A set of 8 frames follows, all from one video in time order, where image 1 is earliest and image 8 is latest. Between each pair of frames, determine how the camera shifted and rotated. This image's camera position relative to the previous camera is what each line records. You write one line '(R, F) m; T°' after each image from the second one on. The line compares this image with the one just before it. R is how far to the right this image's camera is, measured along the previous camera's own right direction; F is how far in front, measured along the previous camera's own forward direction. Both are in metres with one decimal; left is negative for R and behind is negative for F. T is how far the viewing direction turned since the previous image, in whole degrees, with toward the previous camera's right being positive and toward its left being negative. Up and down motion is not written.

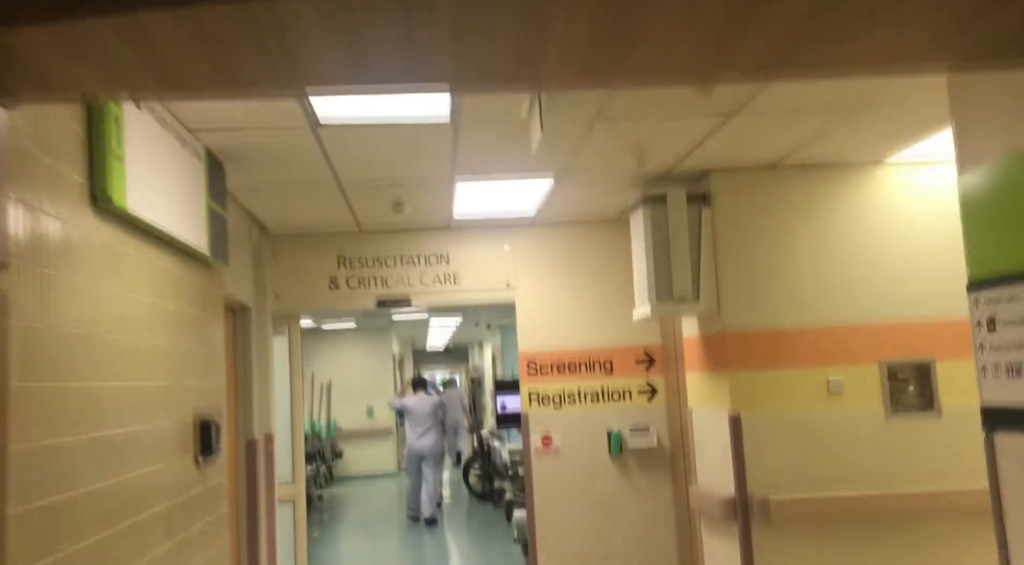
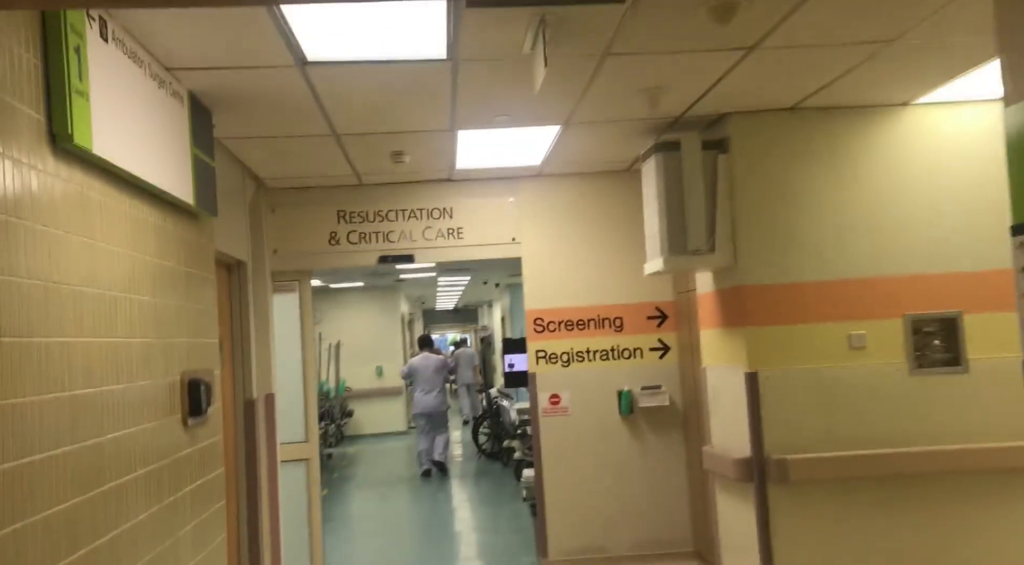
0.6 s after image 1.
(0.0, +0.2) m; -1°
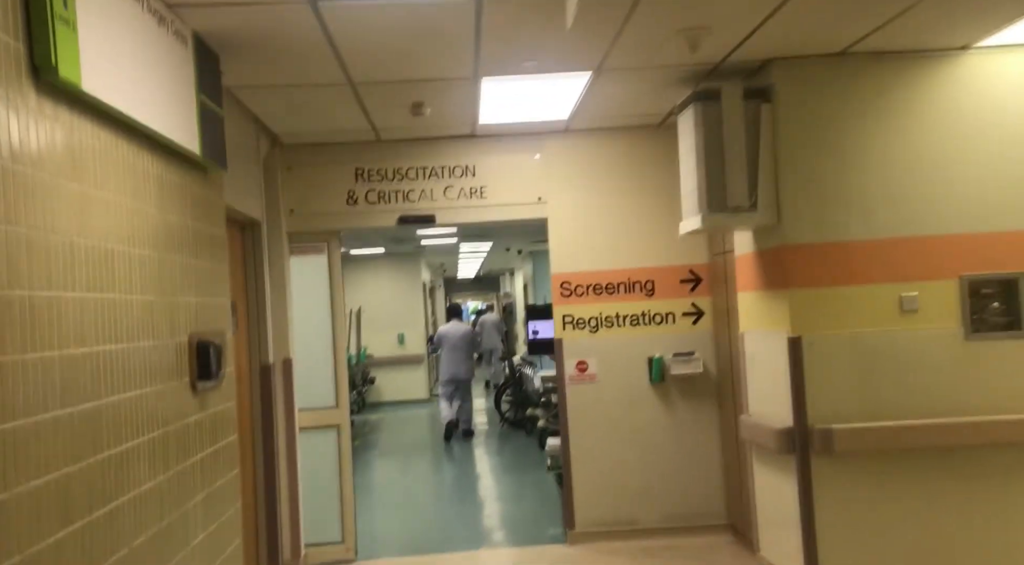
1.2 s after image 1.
(0.0, +0.3) m; -1°
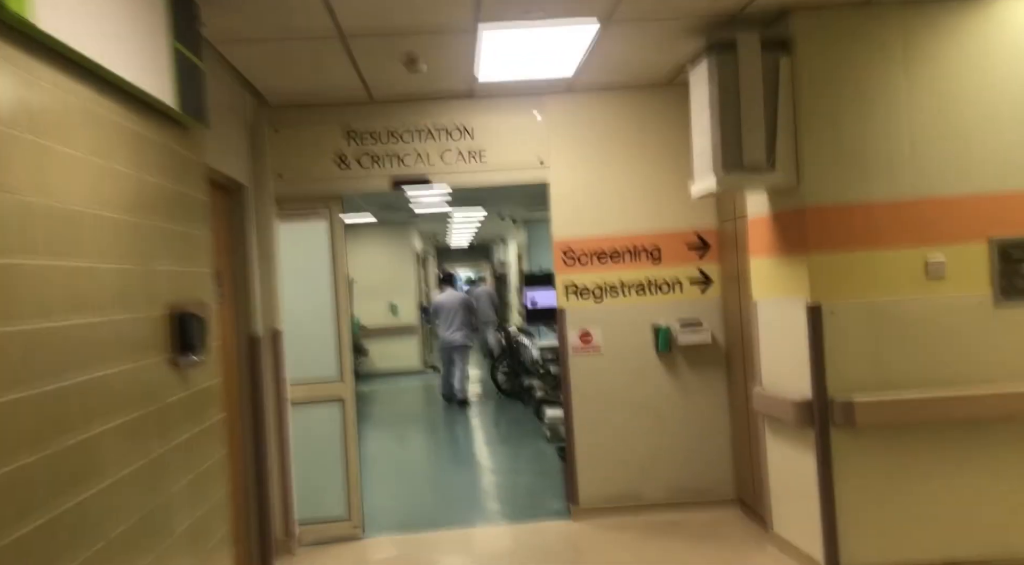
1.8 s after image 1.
(-0.1, +0.3) m; +1°
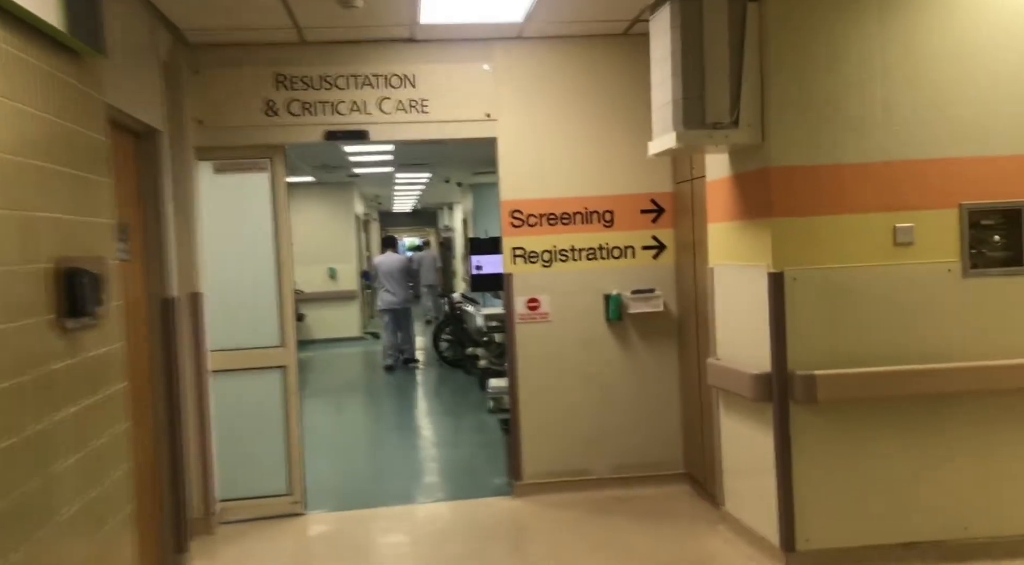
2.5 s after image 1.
(0.0, +0.3) m; +4°
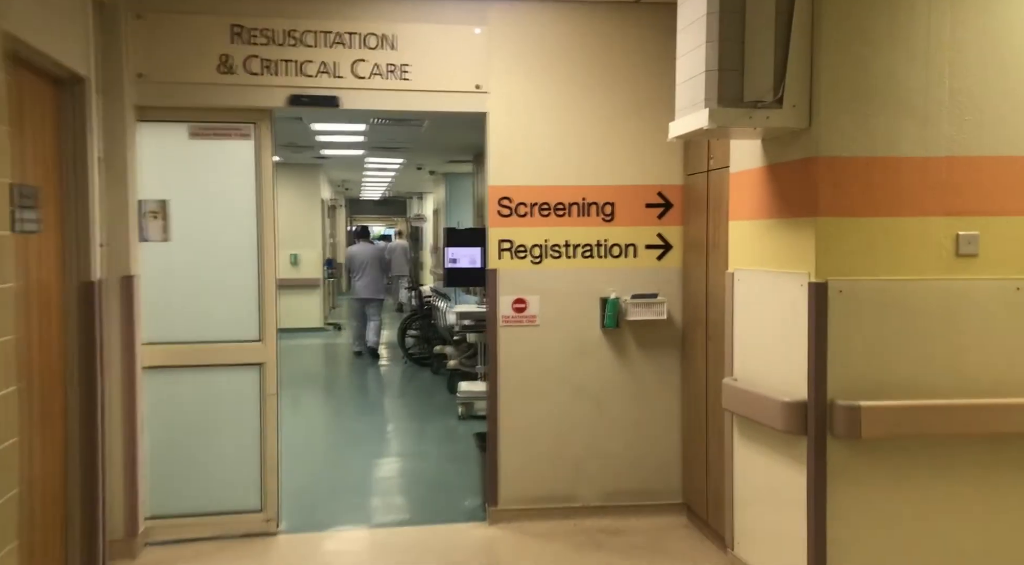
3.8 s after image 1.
(-0.1, +0.6) m; +2°
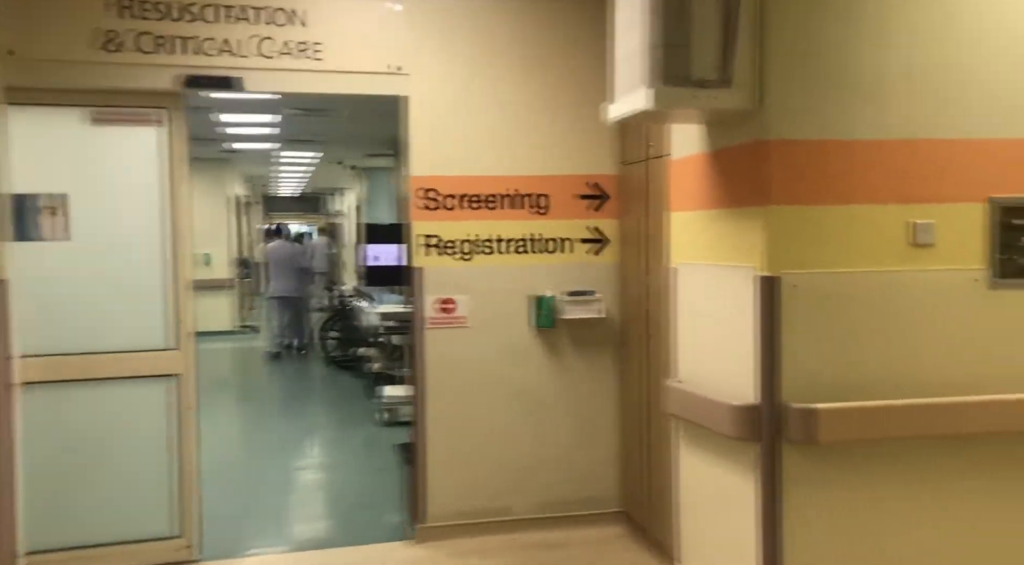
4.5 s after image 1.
(0.0, +0.3) m; +5°
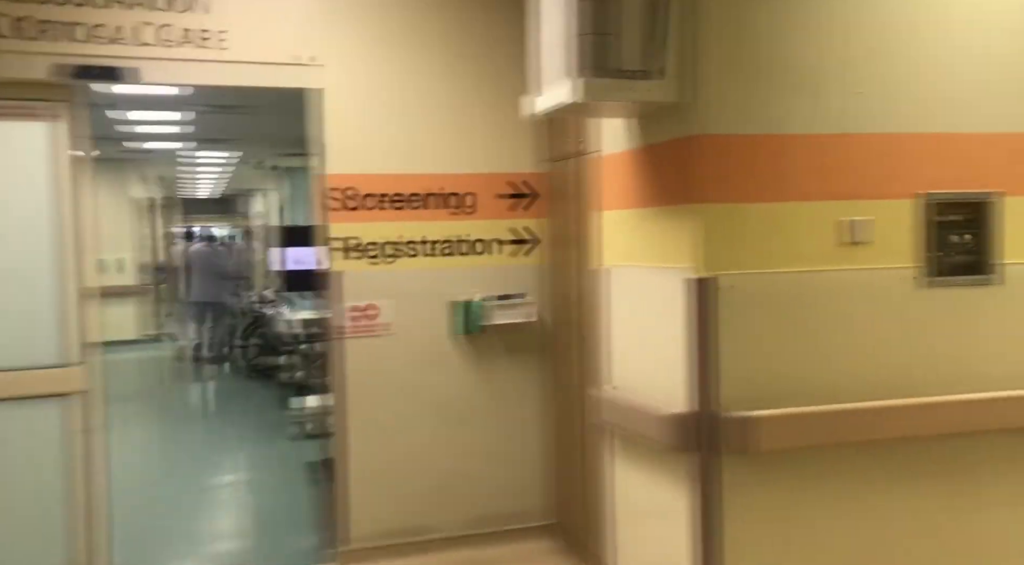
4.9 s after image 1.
(0.0, +0.2) m; +5°
